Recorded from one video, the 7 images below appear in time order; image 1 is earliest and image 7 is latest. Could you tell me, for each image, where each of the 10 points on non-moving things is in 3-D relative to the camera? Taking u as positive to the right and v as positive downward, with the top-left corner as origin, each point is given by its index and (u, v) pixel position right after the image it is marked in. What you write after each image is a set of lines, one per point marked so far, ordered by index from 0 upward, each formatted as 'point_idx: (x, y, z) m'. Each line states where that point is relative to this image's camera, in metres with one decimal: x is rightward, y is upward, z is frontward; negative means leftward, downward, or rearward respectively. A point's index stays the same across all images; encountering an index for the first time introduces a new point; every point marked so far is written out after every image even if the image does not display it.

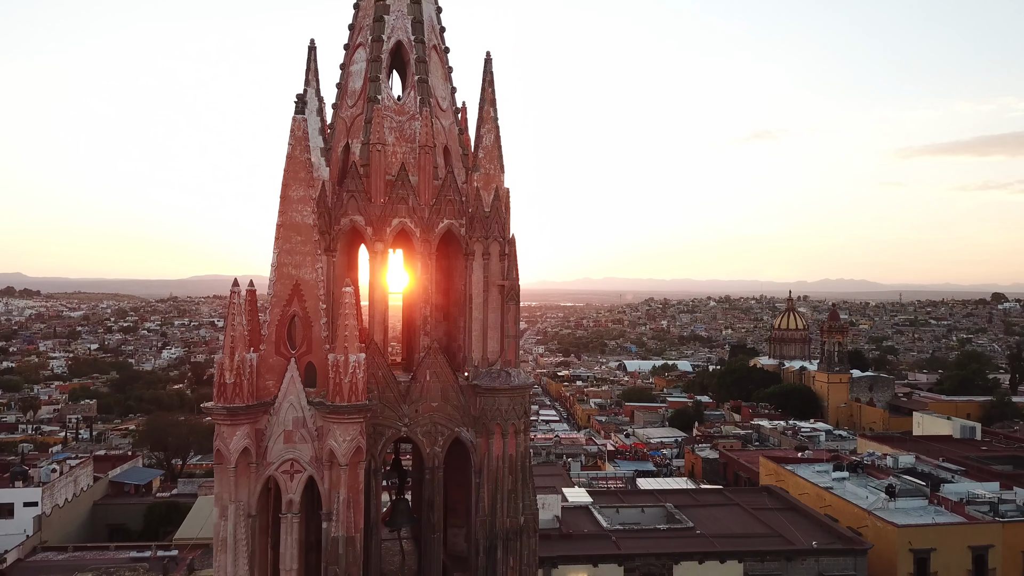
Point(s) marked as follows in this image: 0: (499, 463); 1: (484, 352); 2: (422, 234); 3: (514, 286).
0: (-0.1, -2.1, +8.8) m
1: (-0.3, -0.8, +9.1) m
2: (-1.1, +0.6, +8.9) m
3: (0.0, 0.0, +9.2) m
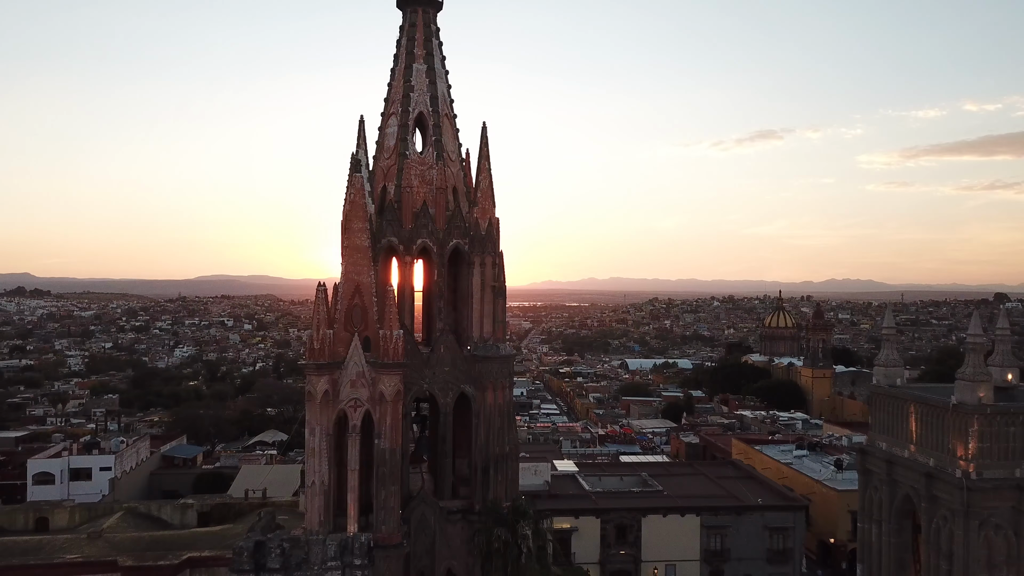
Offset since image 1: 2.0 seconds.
0: (-0.3, -2.1, +12.7) m
1: (-0.5, -0.8, +13.0) m
2: (-1.3, +0.6, +12.9) m
3: (-0.2, 0.0, +13.1) m
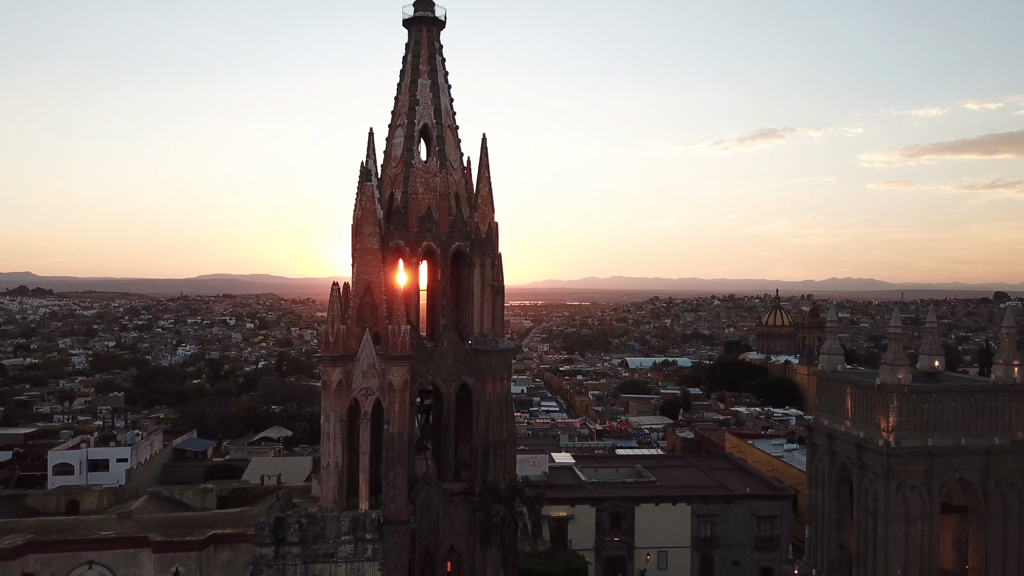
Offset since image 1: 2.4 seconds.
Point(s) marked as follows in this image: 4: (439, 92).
0: (-0.4, -2.0, +13.8) m
1: (-0.6, -0.7, +14.0) m
2: (-1.4, +0.6, +13.9) m
3: (-0.2, 0.0, +14.2) m
4: (-1.4, +3.9, +14.5) m
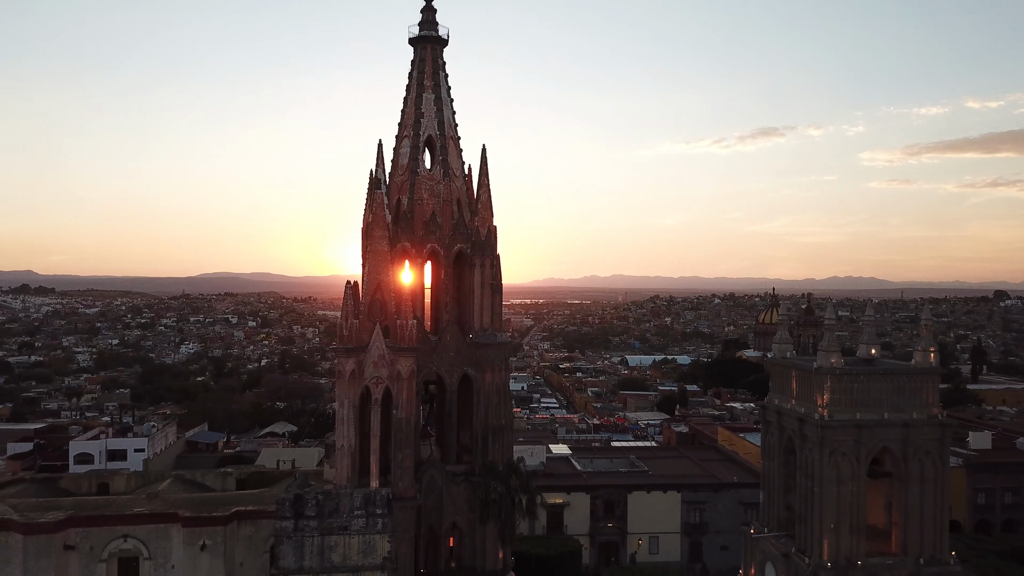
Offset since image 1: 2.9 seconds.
0: (-0.4, -2.0, +15.0) m
1: (-0.6, -0.7, +15.3) m
2: (-1.4, +0.7, +15.2) m
3: (-0.3, 0.0, +15.4) m
4: (-1.5, +3.9, +15.7) m
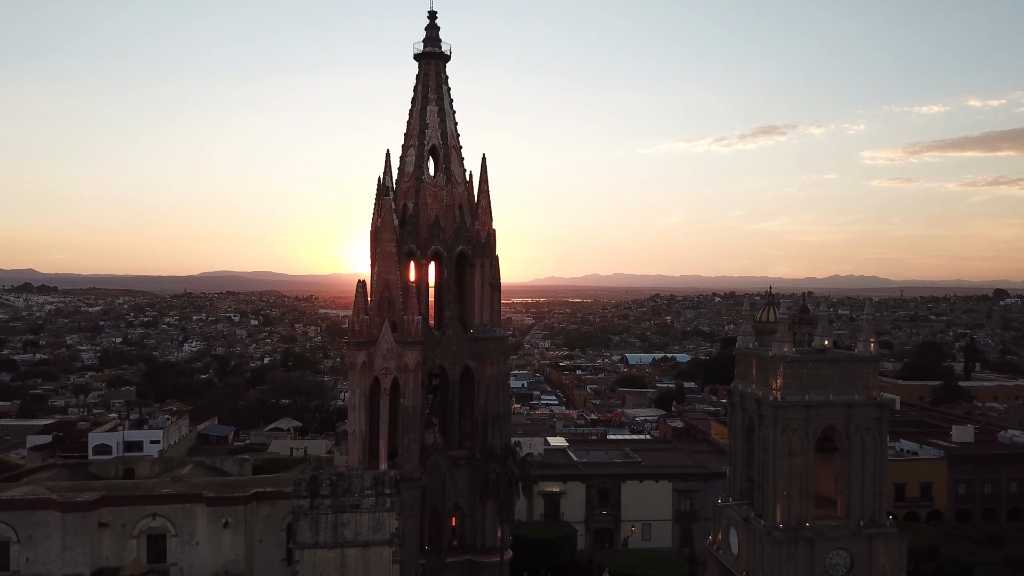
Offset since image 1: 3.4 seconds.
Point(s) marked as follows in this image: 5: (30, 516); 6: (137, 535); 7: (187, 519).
0: (-0.5, -2.0, +16.2) m
1: (-0.7, -0.7, +16.5) m
2: (-1.5, +0.7, +16.4) m
3: (-0.3, +0.1, +16.7) m
4: (-1.5, +4.0, +16.9) m
5: (-10.4, -4.9, +16.1) m
6: (-8.2, -5.4, +16.2) m
7: (-7.0, -5.0, +16.0) m
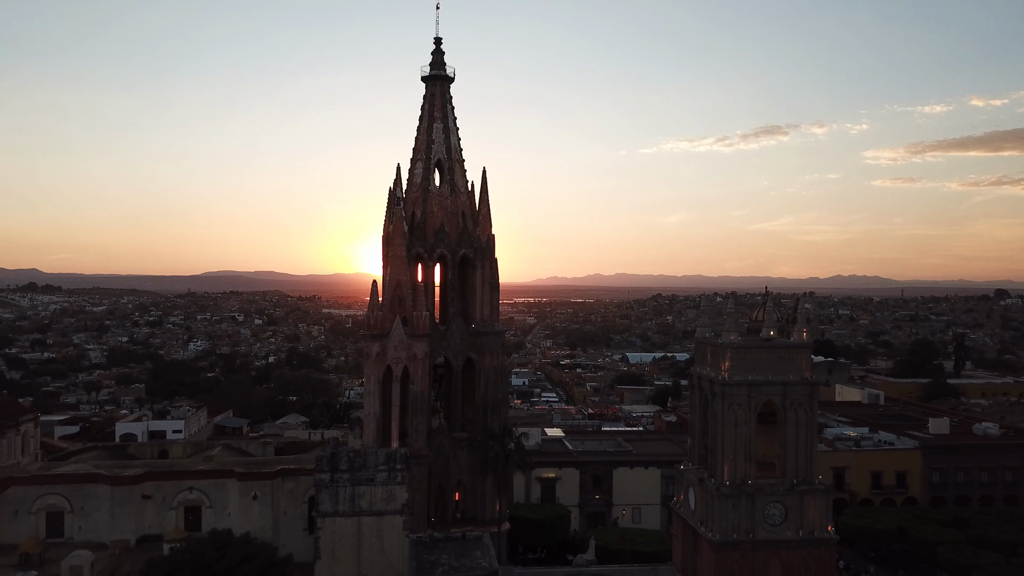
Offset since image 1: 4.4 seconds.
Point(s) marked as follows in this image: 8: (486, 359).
0: (-0.6, -2.0, +18.2) m
1: (-0.7, -0.7, +18.4) m
2: (-1.5, +0.7, +18.3) m
3: (-0.4, +0.1, +18.6) m
4: (-1.6, +4.0, +18.9) m
5: (-10.5, -4.9, +18.1) m
6: (-8.3, -5.4, +18.1) m
7: (-7.1, -5.0, +17.9) m
8: (-0.6, -1.8, +18.2) m
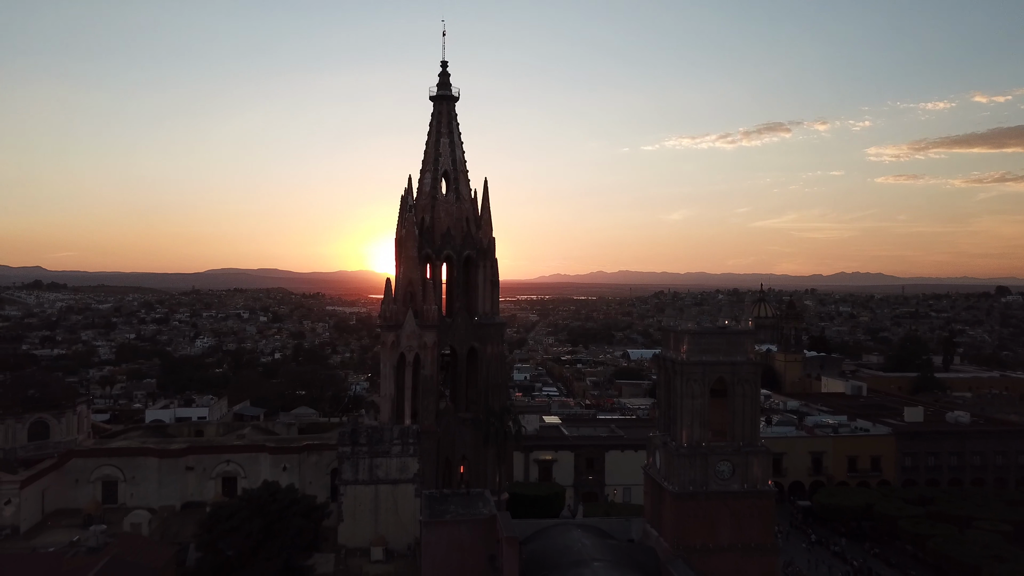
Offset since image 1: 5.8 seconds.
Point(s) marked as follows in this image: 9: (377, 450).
0: (-0.6, -1.9, +20.5) m
1: (-0.8, -0.6, +20.8) m
2: (-1.6, +0.8, +20.6) m
3: (-0.4, +0.2, +20.9) m
4: (-1.6, +4.1, +21.2) m
5: (-10.5, -4.8, +20.5) m
6: (-8.3, -5.3, +20.5) m
7: (-7.1, -4.9, +20.3) m
8: (-0.7, -1.7, +20.5) m
9: (-3.5, -4.1, +18.9) m
